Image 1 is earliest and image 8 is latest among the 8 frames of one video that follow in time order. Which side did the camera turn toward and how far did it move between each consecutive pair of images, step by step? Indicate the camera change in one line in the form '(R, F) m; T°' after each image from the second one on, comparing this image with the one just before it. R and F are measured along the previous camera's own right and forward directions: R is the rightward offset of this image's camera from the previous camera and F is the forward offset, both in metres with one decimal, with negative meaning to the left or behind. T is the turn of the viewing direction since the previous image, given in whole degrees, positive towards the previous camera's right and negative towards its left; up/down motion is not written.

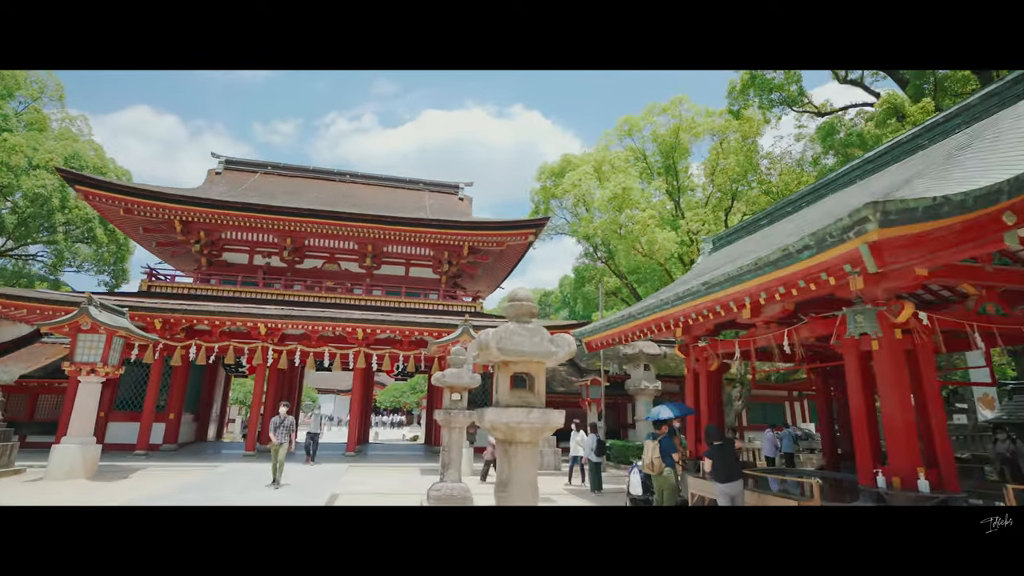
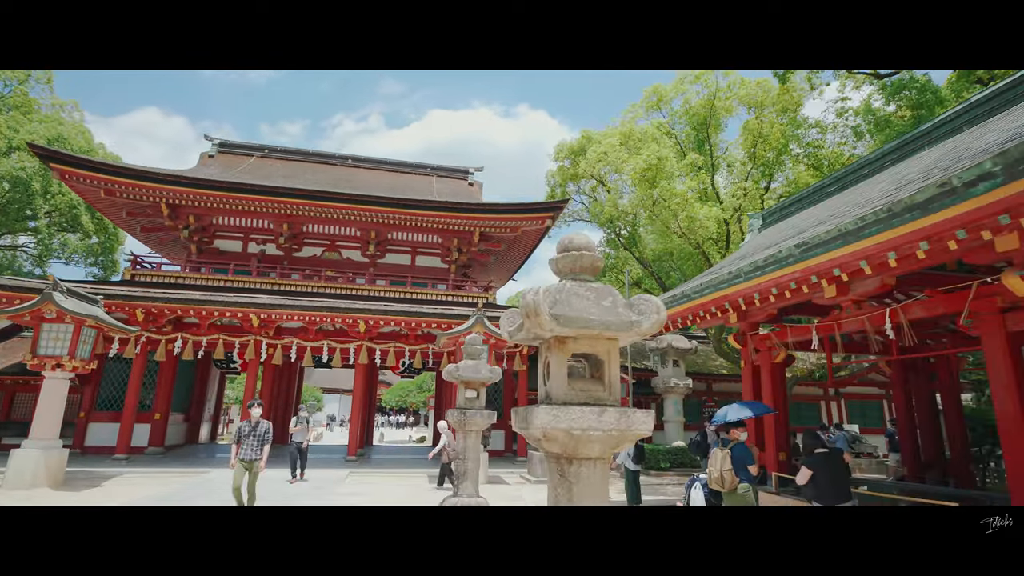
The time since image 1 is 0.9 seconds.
(-0.3, +1.3) m; -1°
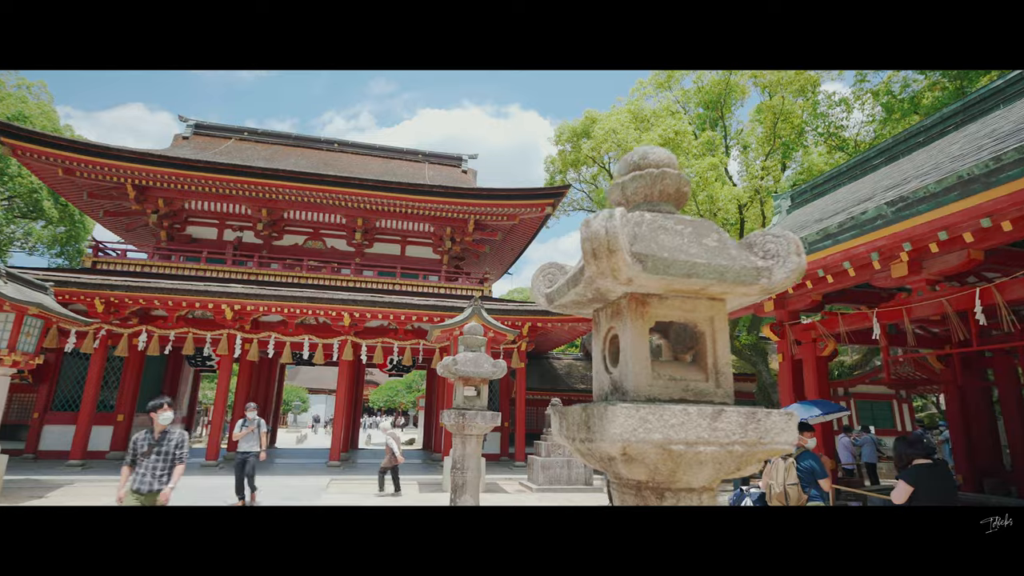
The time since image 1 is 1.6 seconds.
(-0.2, +1.0) m; +1°
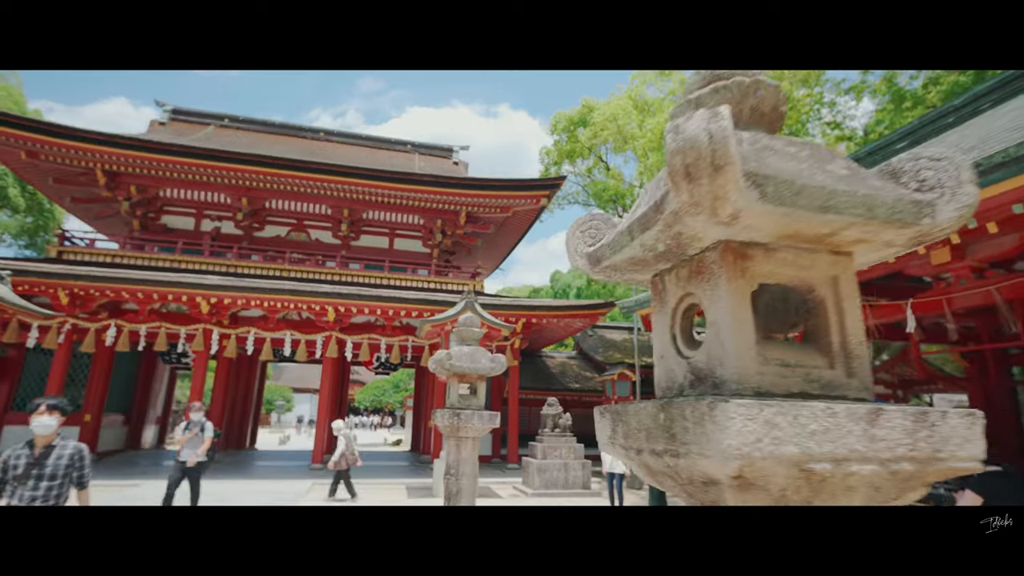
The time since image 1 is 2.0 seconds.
(-0.1, +0.5) m; +1°
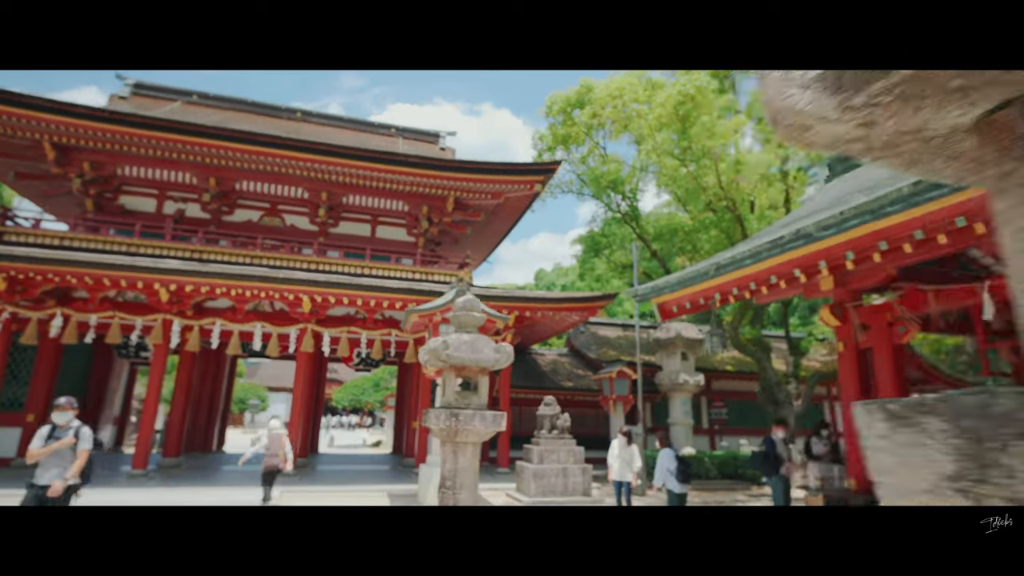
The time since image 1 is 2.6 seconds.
(-0.2, +0.8) m; +2°
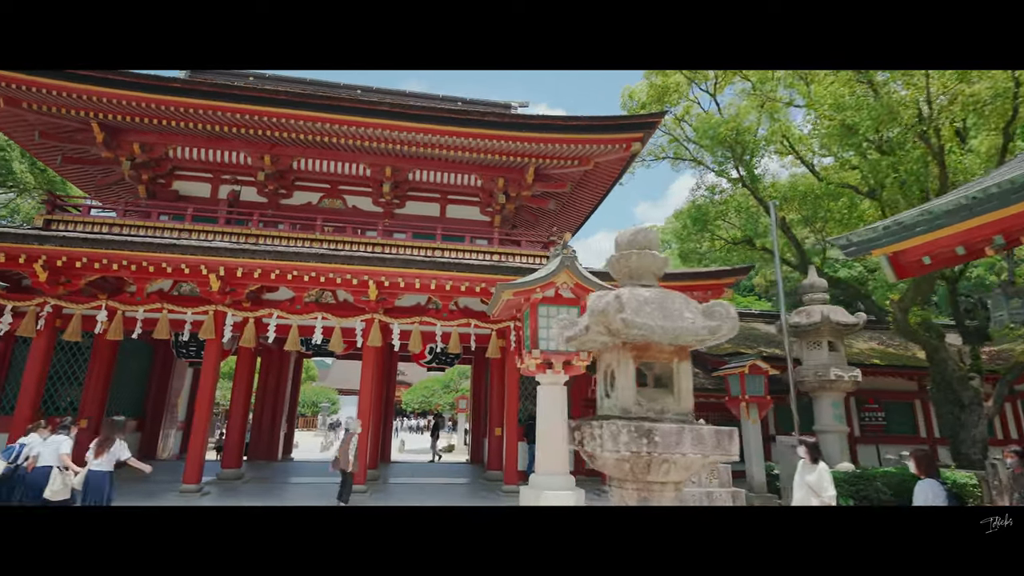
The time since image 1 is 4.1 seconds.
(-0.7, +1.8) m; -6°
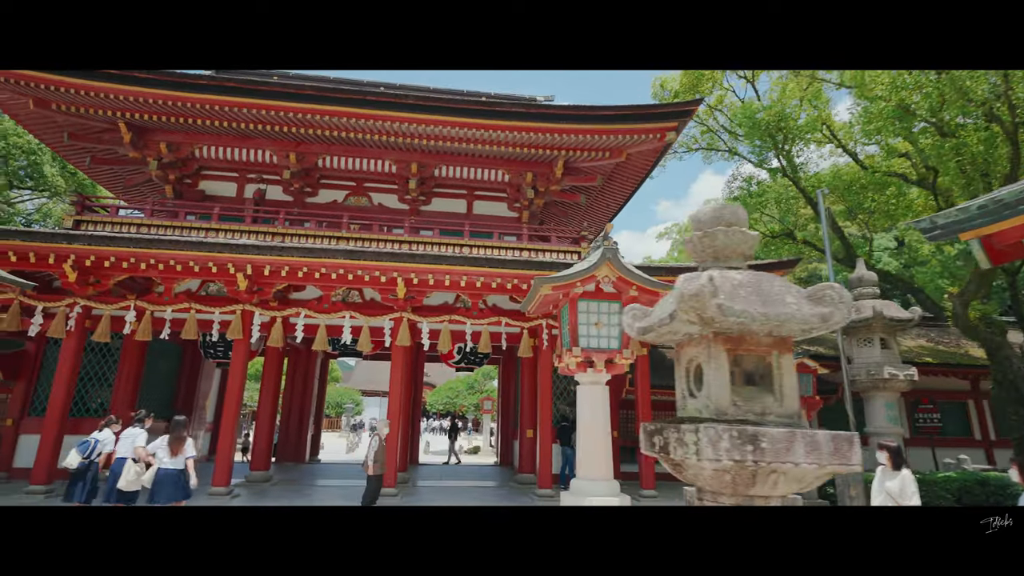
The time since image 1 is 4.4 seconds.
(-0.2, +0.3) m; -2°
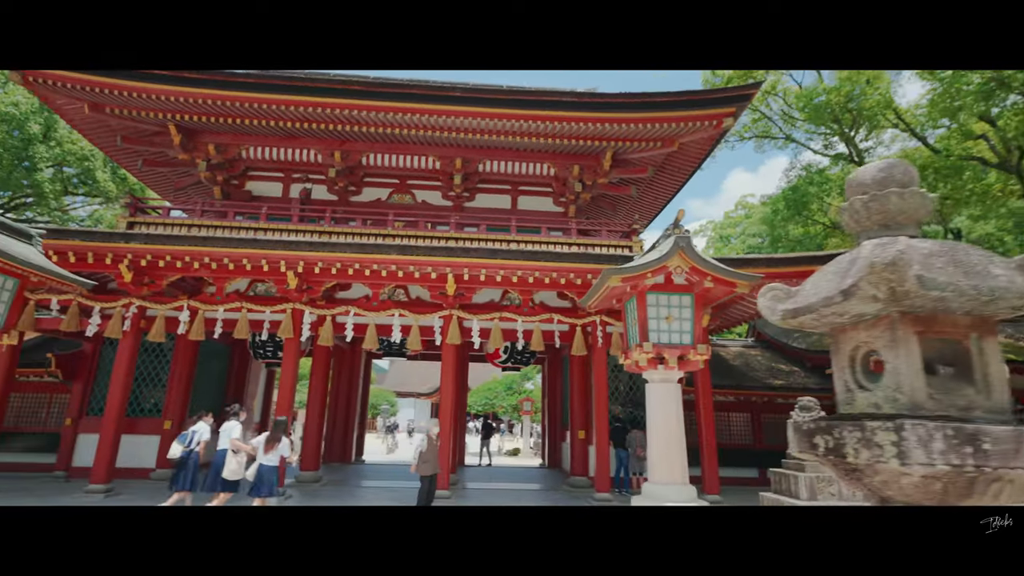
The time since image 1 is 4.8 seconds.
(-0.4, +0.3) m; -3°
